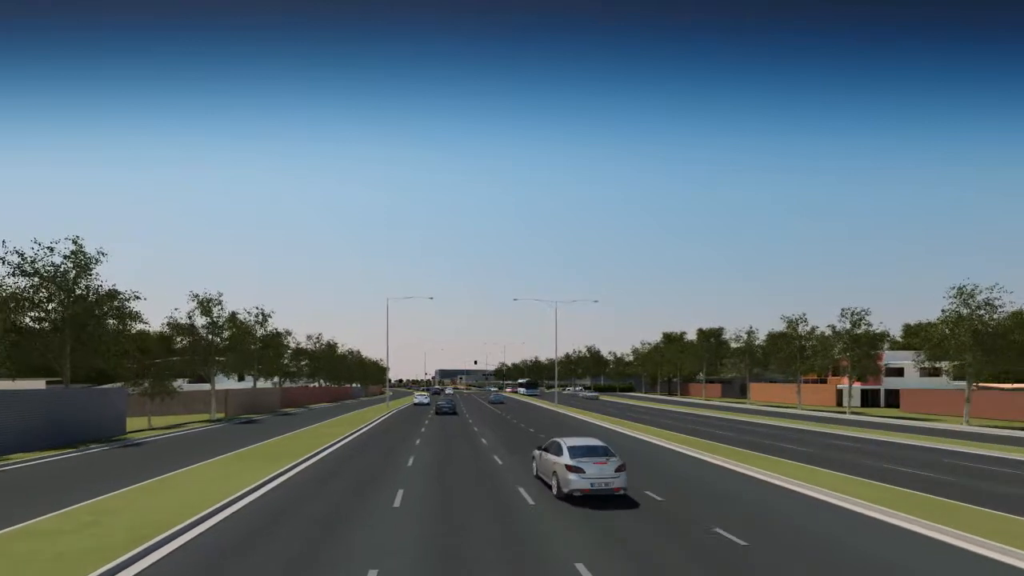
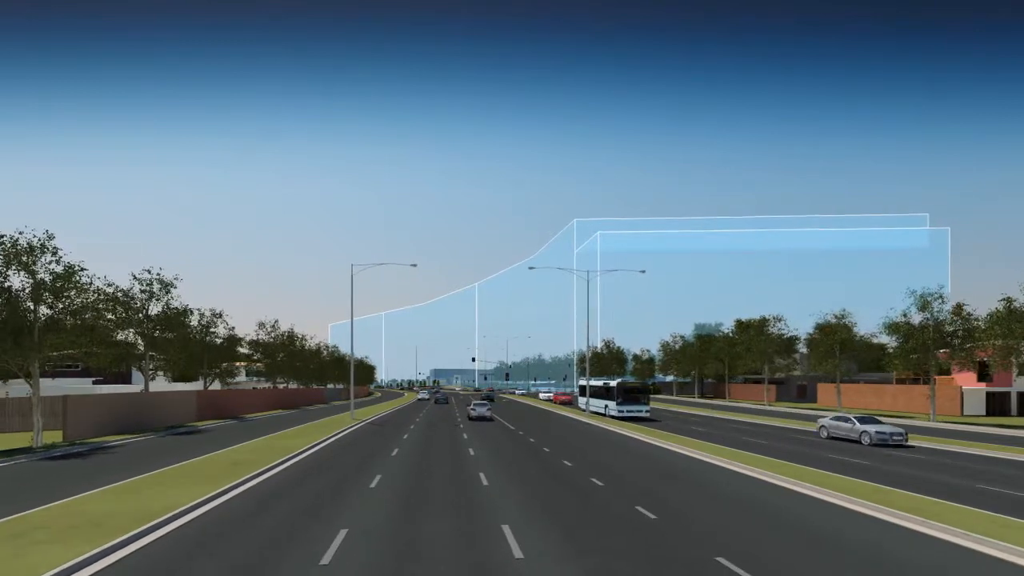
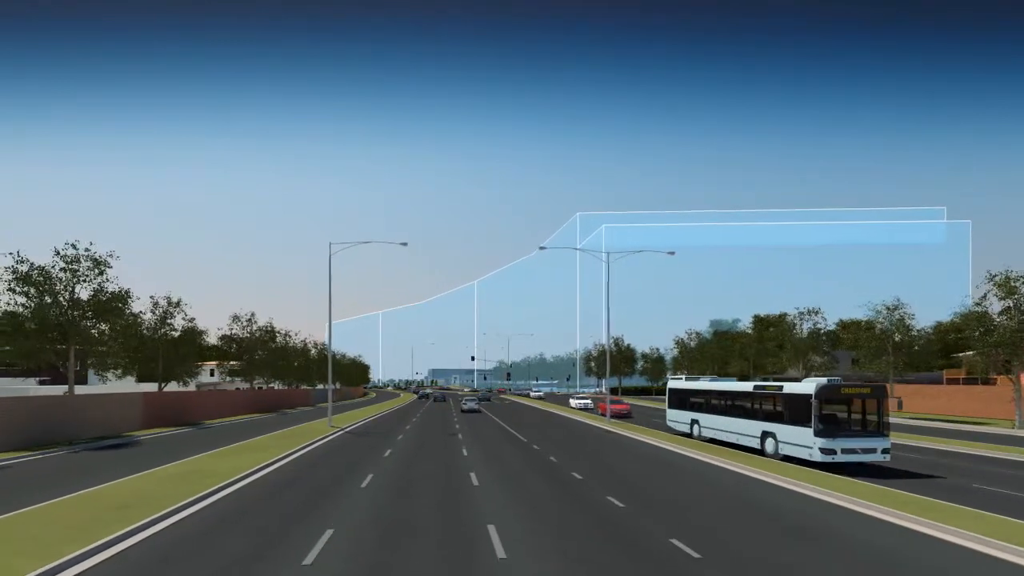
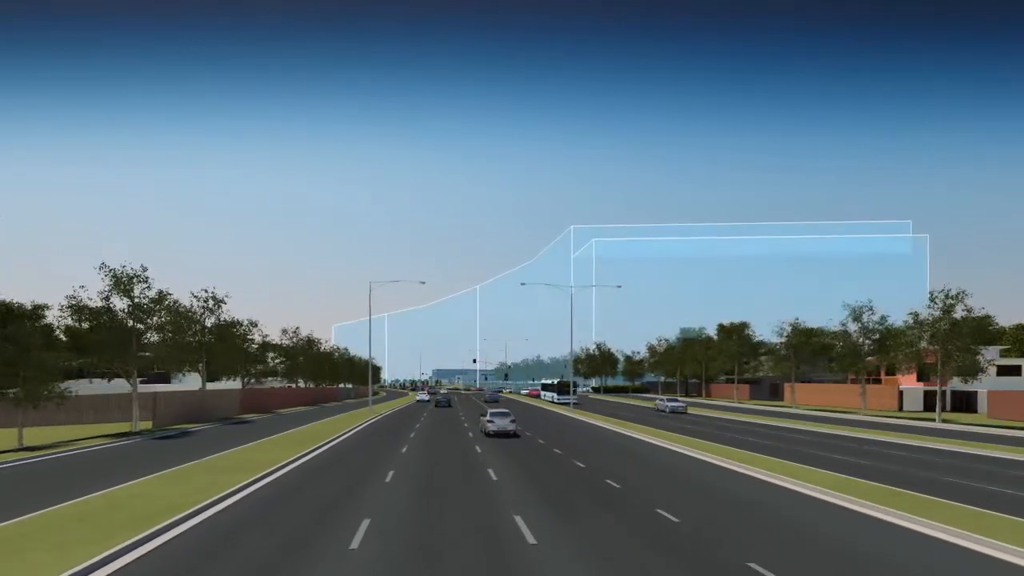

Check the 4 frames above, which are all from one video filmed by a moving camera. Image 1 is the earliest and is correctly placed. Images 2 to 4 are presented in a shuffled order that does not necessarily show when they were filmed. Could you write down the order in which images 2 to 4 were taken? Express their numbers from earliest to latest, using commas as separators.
4, 2, 3
